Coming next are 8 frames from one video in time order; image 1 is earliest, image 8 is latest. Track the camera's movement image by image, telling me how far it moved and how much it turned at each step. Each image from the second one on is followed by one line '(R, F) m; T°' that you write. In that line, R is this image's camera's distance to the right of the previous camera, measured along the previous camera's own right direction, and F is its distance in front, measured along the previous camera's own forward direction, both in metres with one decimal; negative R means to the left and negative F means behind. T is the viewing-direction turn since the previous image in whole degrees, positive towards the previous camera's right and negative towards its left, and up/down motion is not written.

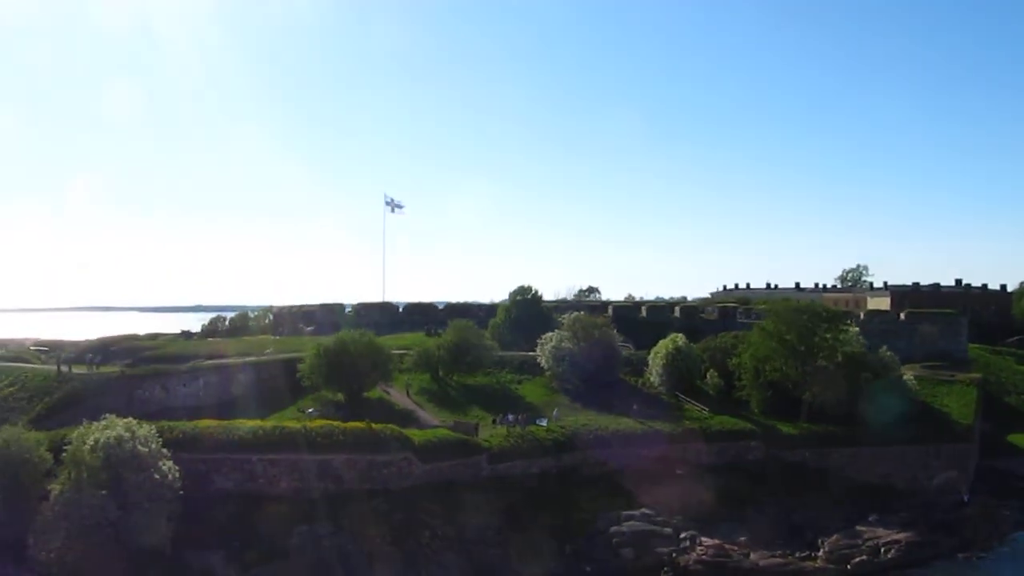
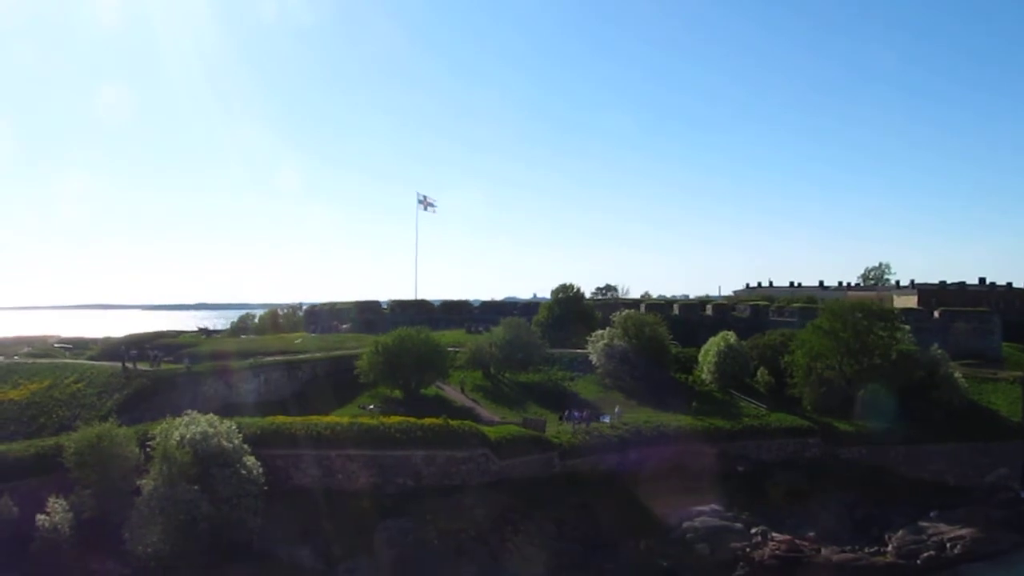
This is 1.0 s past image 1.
(-1.7, -0.1) m; 0°
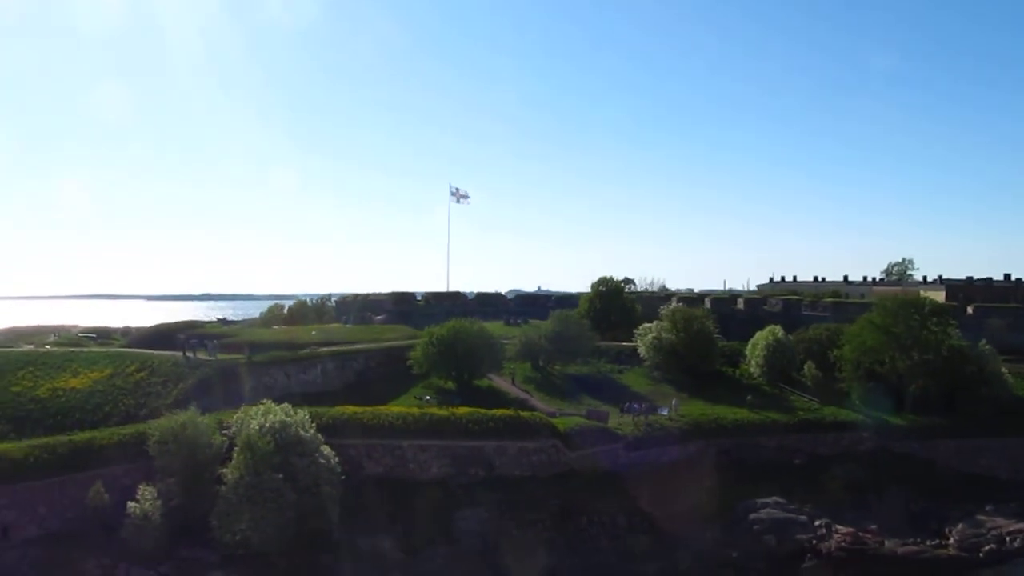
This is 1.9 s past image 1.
(-1.5, -0.1) m; 0°
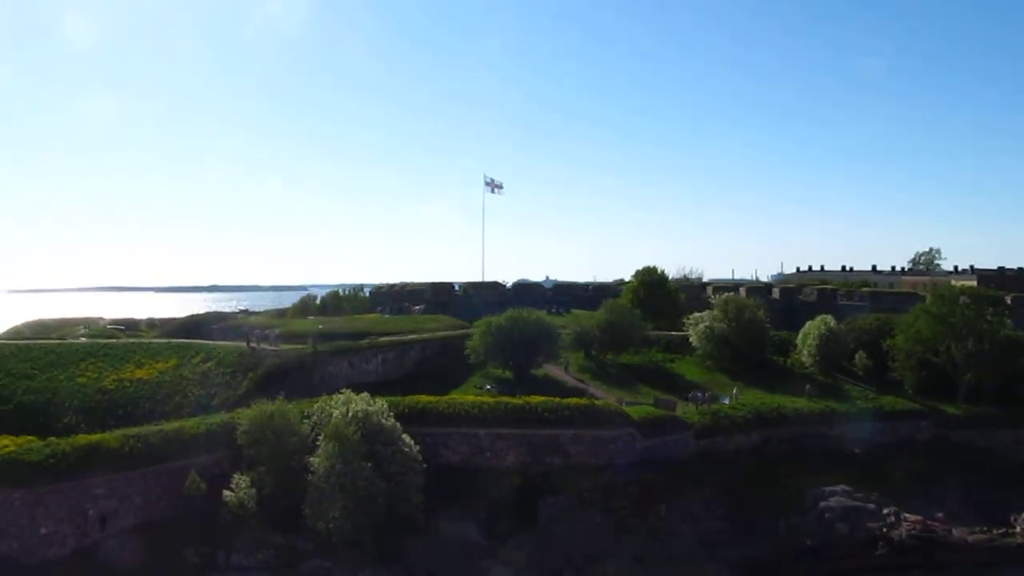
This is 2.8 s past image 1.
(-1.5, -0.1) m; 0°
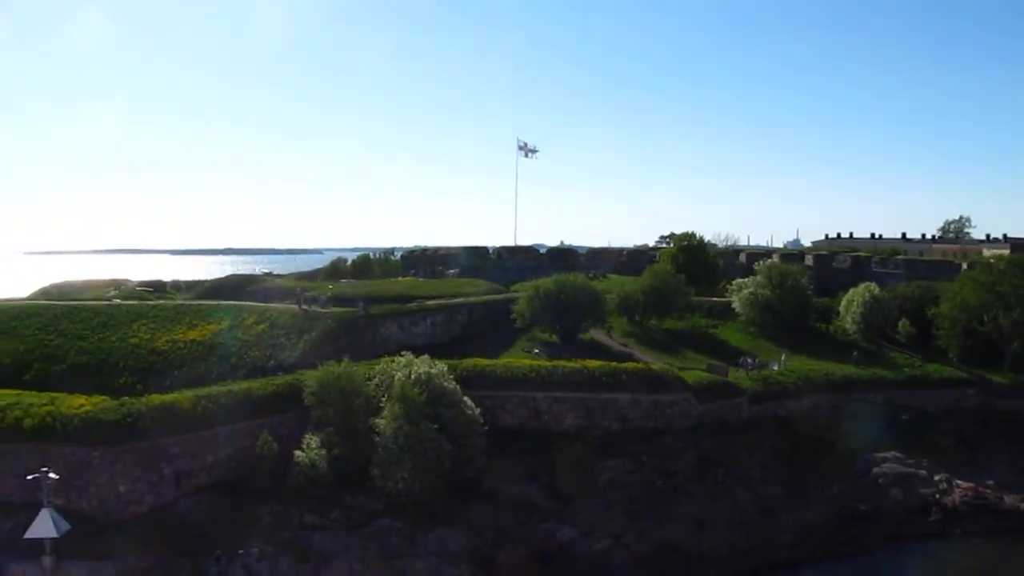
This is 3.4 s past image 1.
(-1.0, -0.1) m; 0°
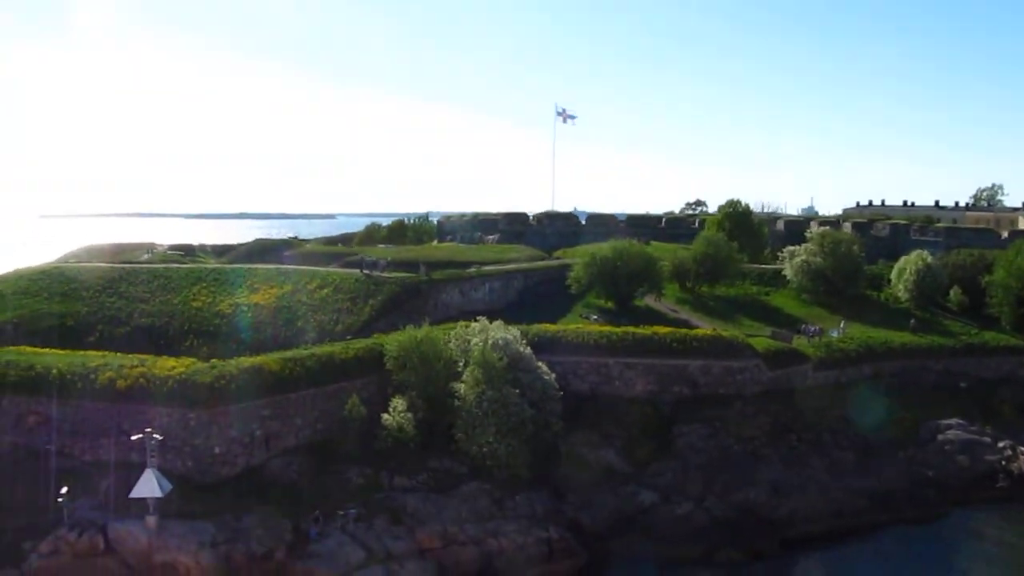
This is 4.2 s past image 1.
(-1.4, -0.1) m; 0°
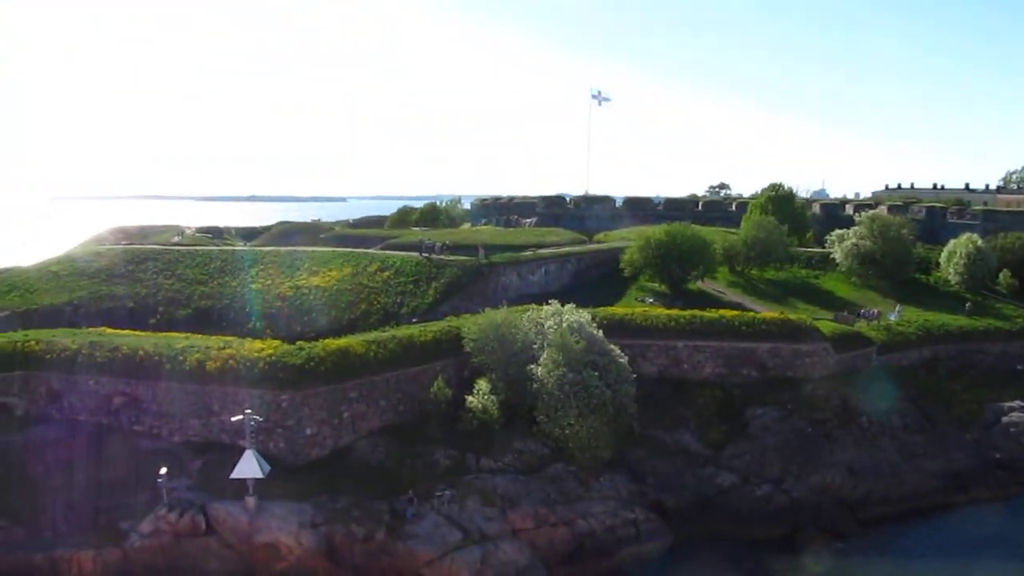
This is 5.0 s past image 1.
(-1.4, -0.1) m; 0°
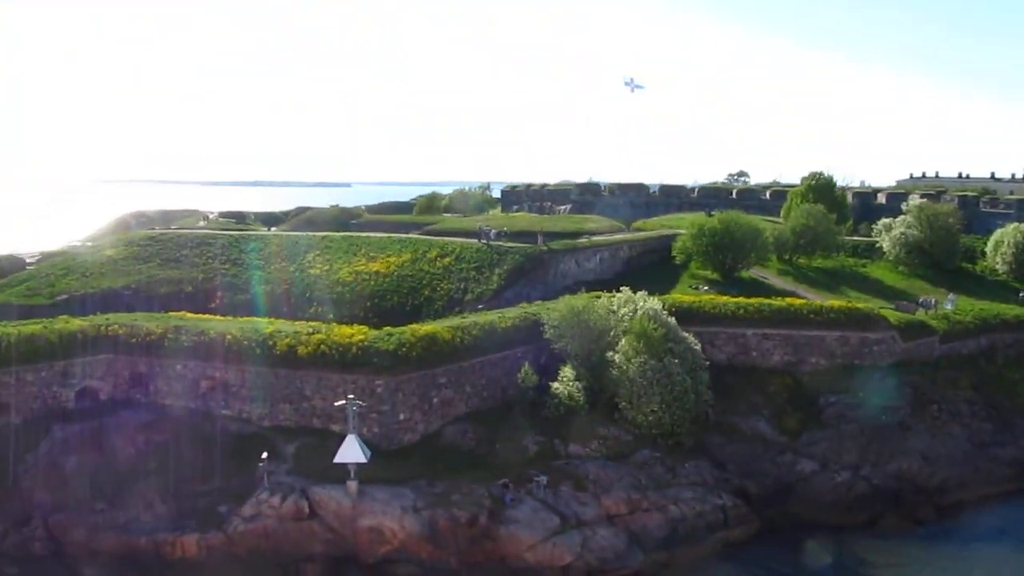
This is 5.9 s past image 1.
(-1.6, -0.1) m; 0°
